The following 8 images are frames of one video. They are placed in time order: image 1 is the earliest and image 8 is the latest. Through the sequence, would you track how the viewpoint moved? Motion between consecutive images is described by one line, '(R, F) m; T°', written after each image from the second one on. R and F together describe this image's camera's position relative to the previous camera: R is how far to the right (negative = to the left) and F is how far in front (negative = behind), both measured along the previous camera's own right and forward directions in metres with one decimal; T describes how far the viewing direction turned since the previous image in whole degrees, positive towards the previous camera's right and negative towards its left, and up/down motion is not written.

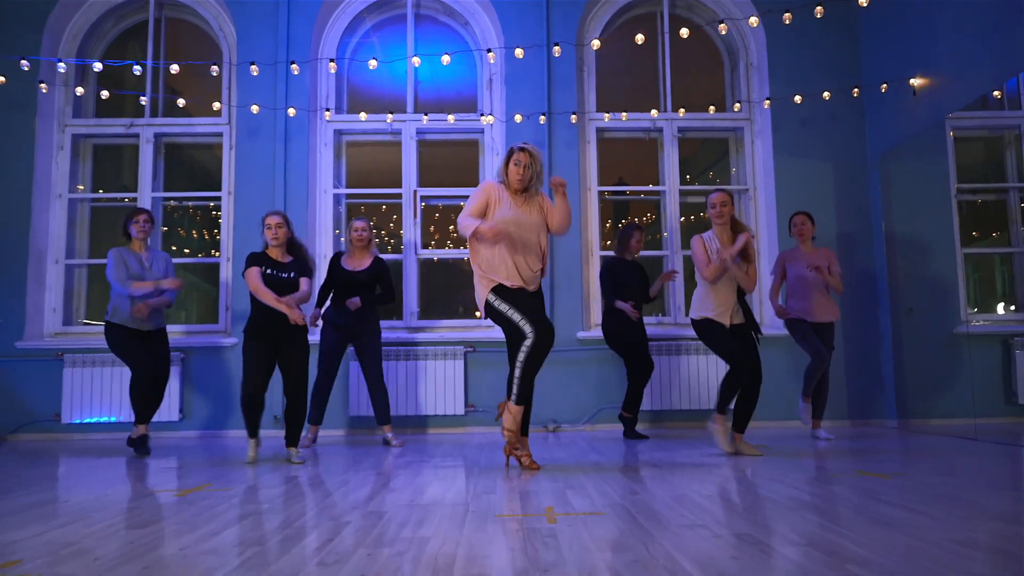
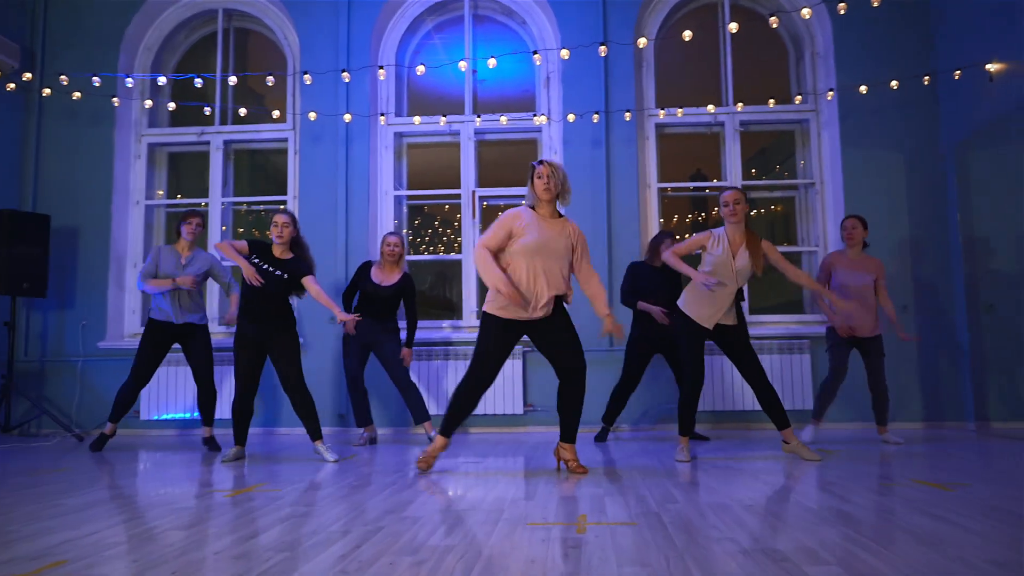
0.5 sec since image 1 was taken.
(+0.1, 0.0) m; -5°
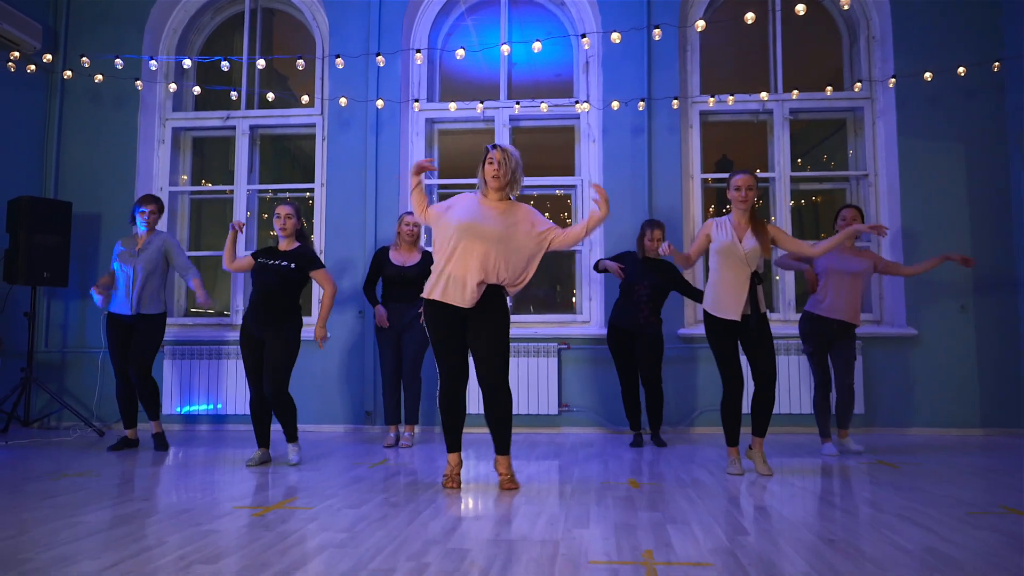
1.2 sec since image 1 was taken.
(-0.1, +0.2) m; -1°
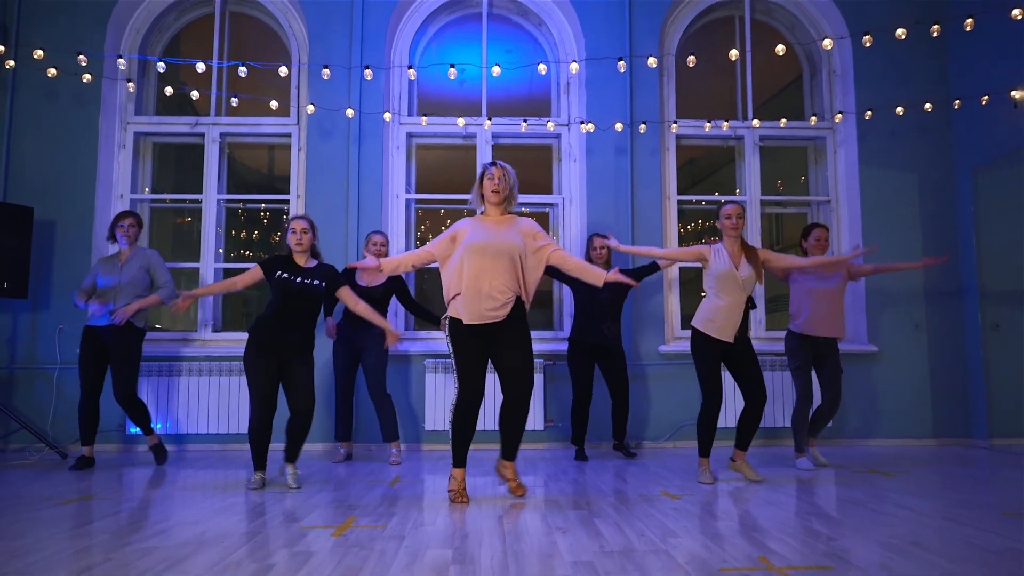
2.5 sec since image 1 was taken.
(-0.5, 0.0) m; +8°
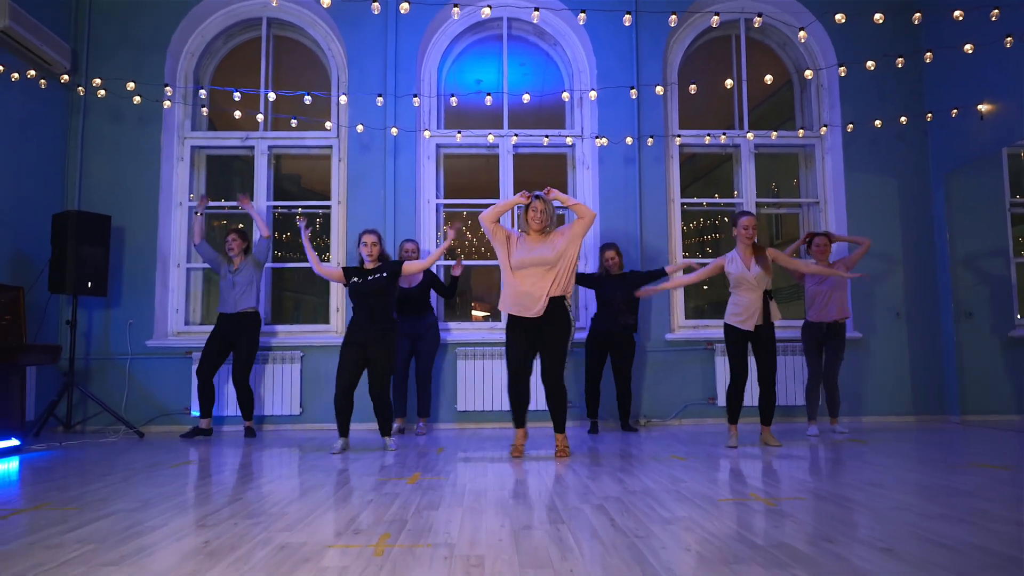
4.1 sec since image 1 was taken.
(-0.1, -0.5) m; 0°
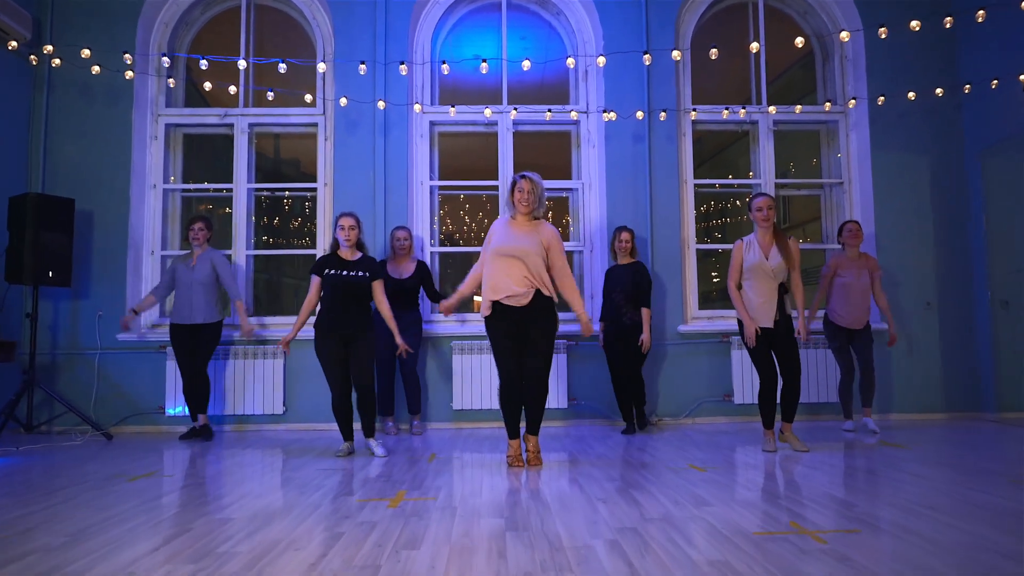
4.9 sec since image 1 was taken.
(0.0, +0.4) m; 0°
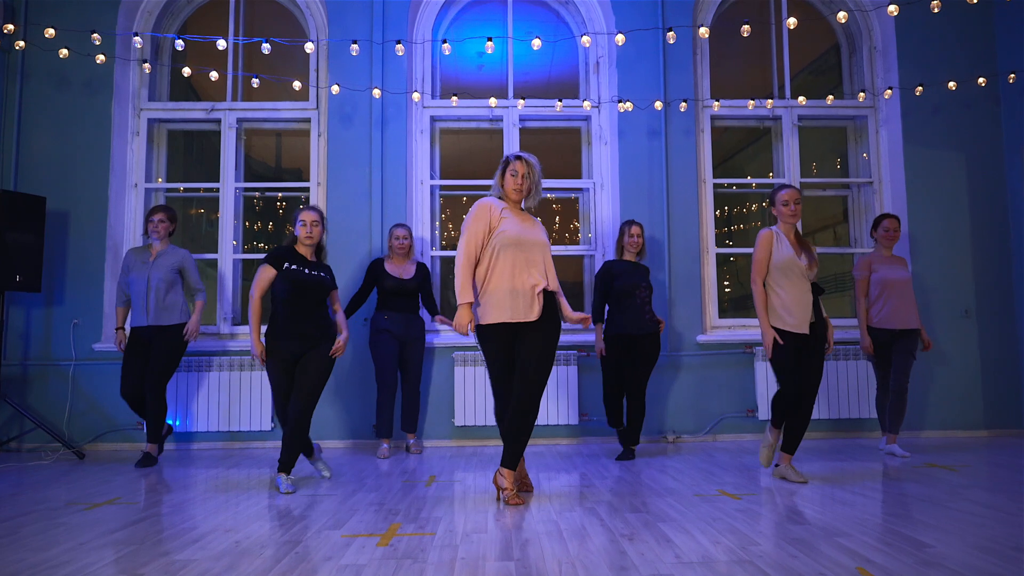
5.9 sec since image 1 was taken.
(0.0, +0.3) m; 0°
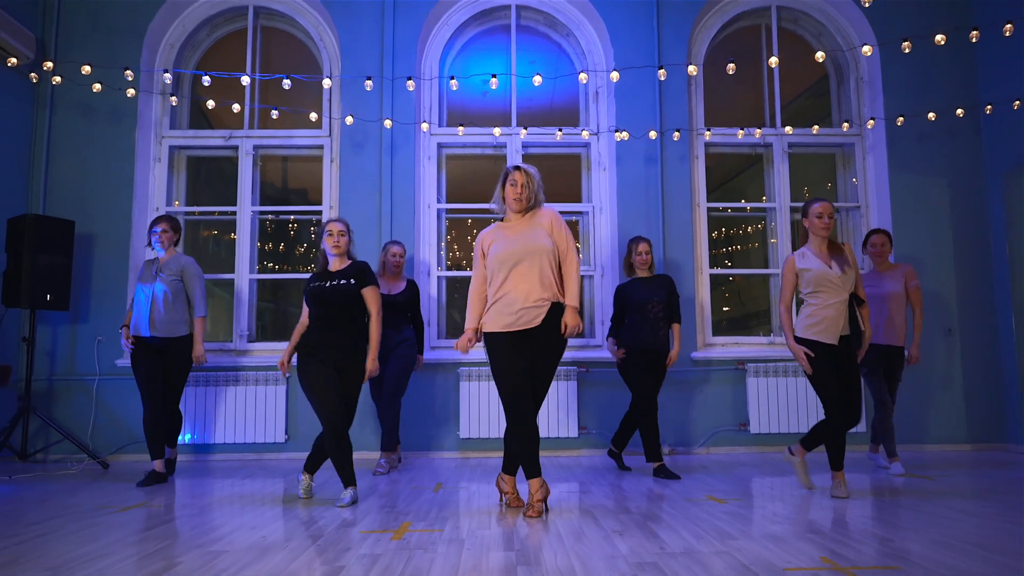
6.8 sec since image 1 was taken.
(0.0, -0.2) m; 0°
